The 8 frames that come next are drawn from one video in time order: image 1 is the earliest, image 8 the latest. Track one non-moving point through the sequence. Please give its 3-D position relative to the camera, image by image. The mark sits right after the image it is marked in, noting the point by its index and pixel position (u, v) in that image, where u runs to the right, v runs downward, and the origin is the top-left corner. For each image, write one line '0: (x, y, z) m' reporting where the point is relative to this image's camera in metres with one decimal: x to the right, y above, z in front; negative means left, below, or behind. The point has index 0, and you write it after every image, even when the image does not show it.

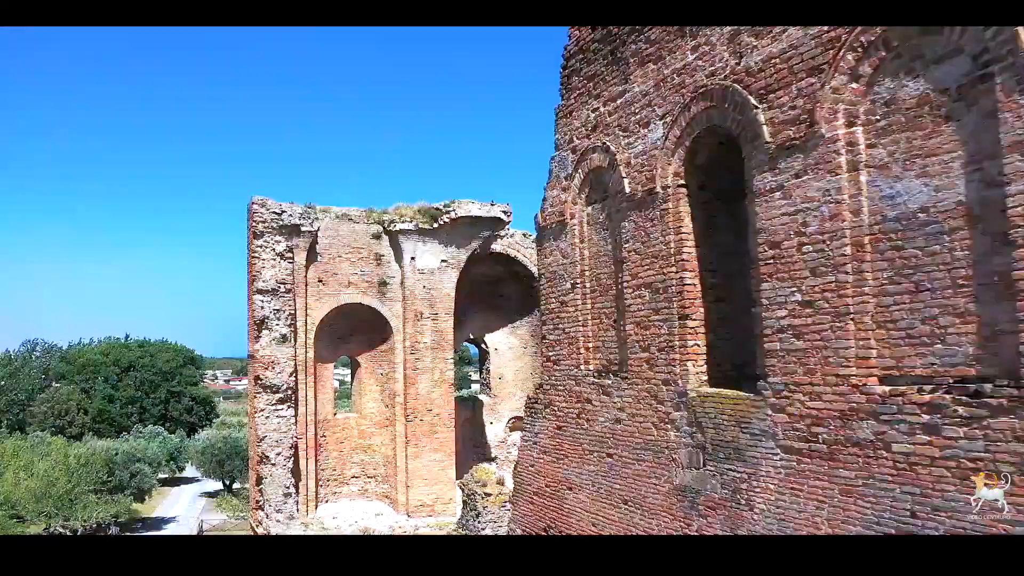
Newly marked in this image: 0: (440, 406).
0: (-1.7, -2.8, +14.9) m
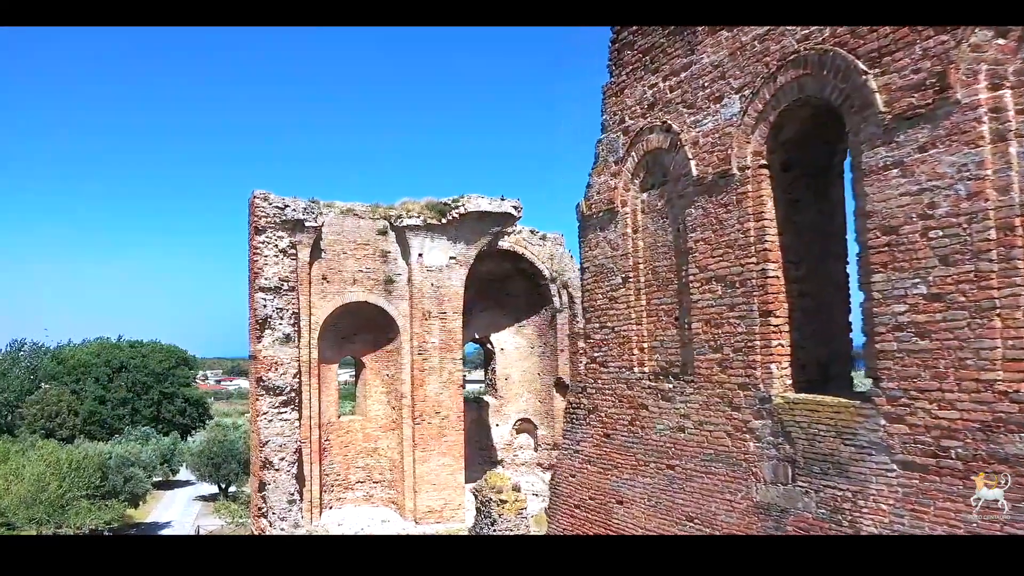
0: (-1.4, -2.7, +14.4) m
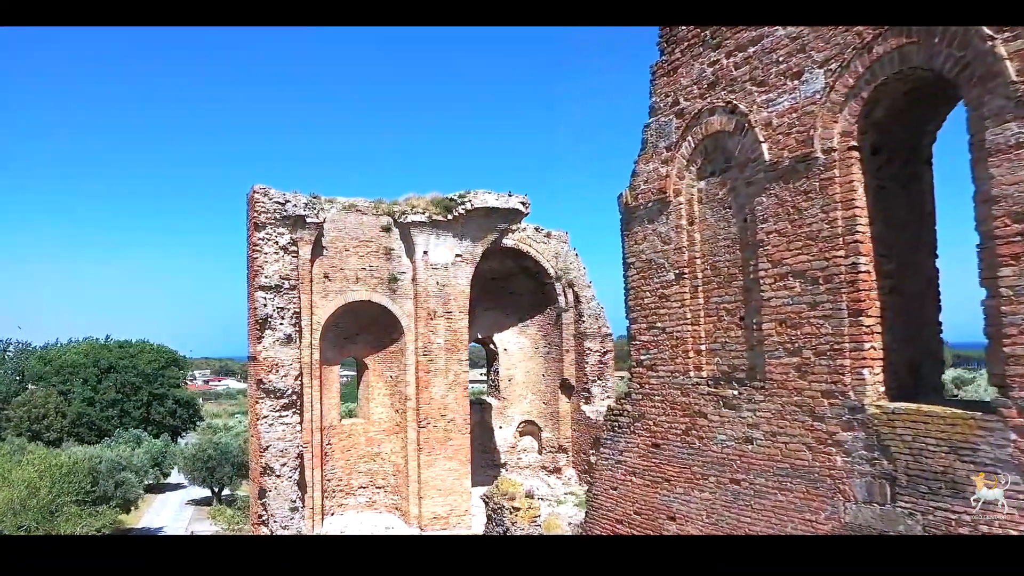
0: (-1.3, -2.7, +13.9) m
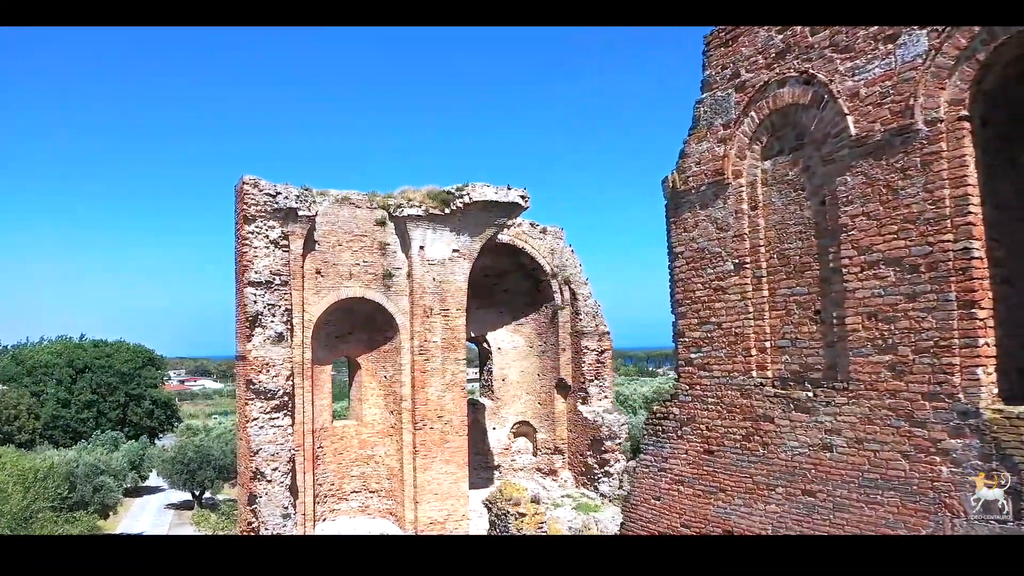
0: (-1.3, -2.6, +13.4) m
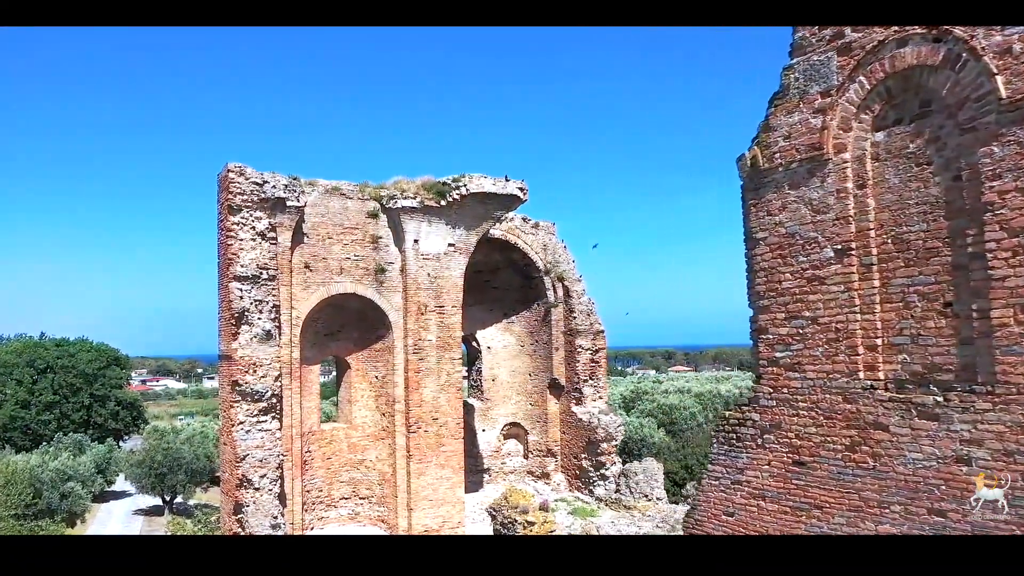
0: (-1.3, -2.5, +12.8) m
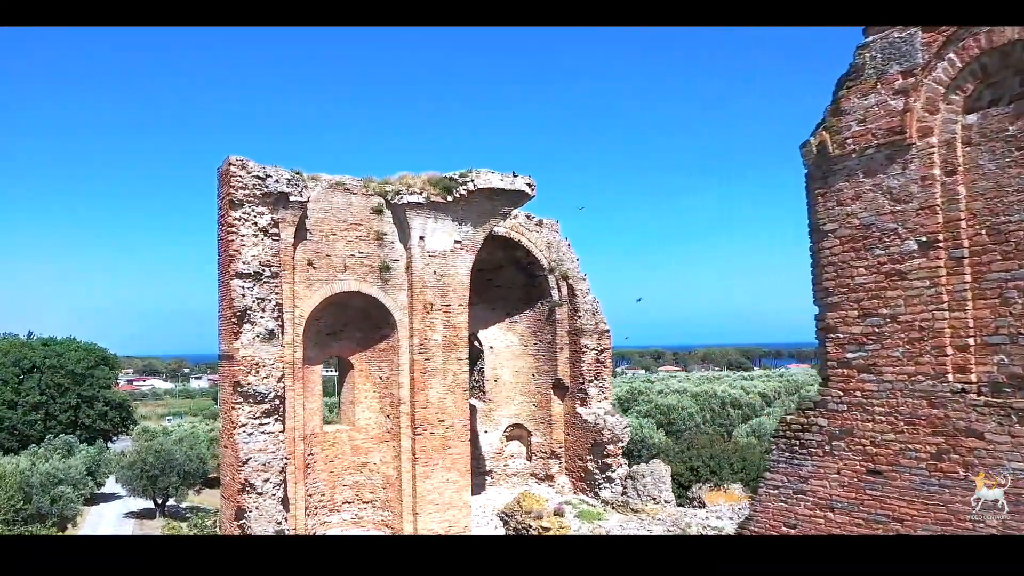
0: (-1.2, -2.5, +12.5) m
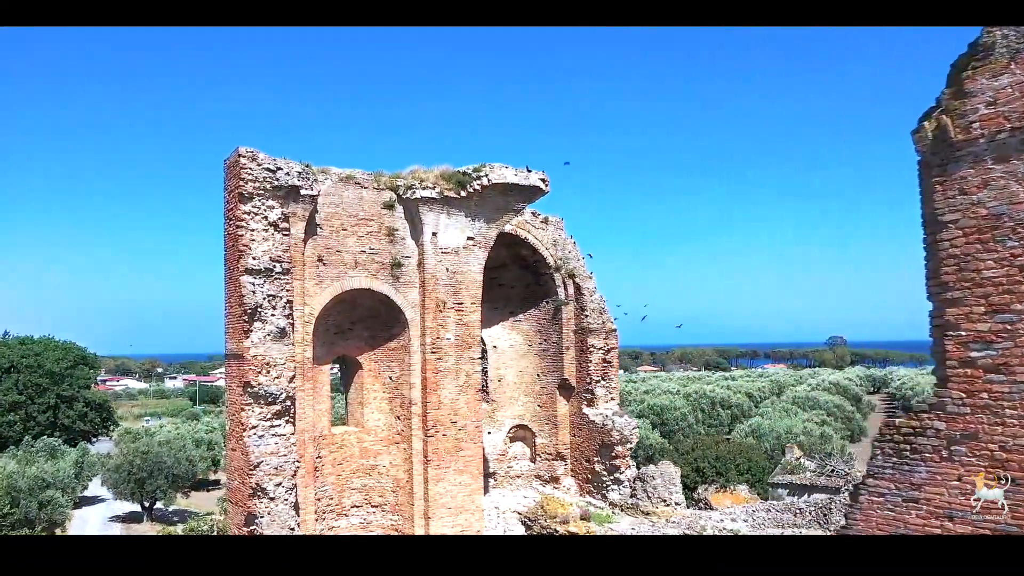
0: (-0.9, -2.5, +12.2) m
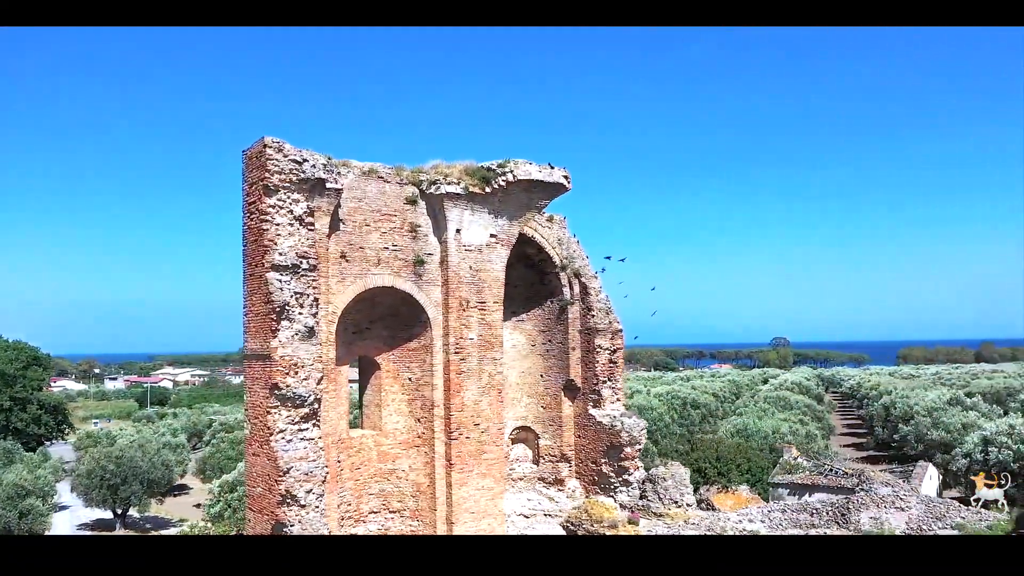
0: (-0.4, -2.4, +11.9) m
